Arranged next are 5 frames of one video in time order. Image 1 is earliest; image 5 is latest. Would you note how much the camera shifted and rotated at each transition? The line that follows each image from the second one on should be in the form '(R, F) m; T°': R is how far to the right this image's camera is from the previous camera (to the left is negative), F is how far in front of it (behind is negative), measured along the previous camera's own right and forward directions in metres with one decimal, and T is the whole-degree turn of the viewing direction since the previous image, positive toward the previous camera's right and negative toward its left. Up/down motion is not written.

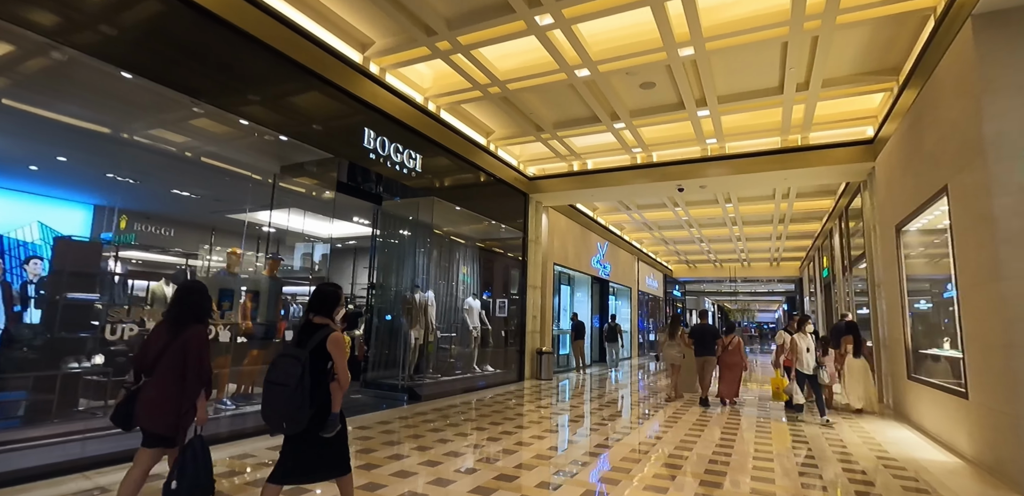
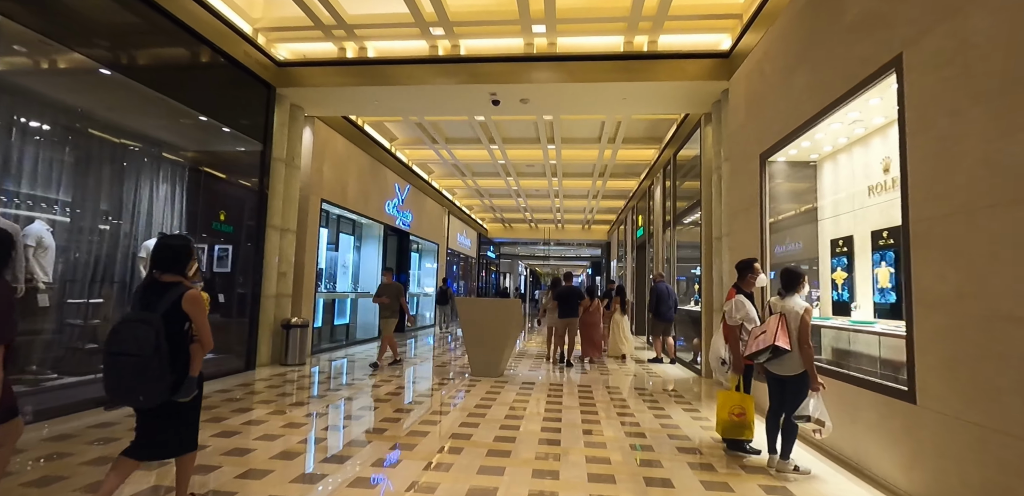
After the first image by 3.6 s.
(+1.0, +2.5) m; +22°
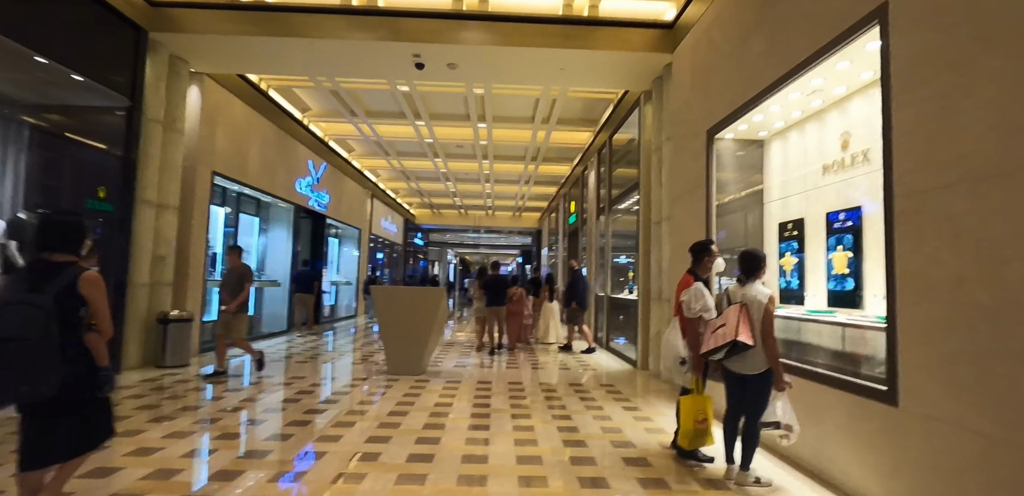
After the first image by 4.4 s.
(+0.1, +0.6) m; +8°
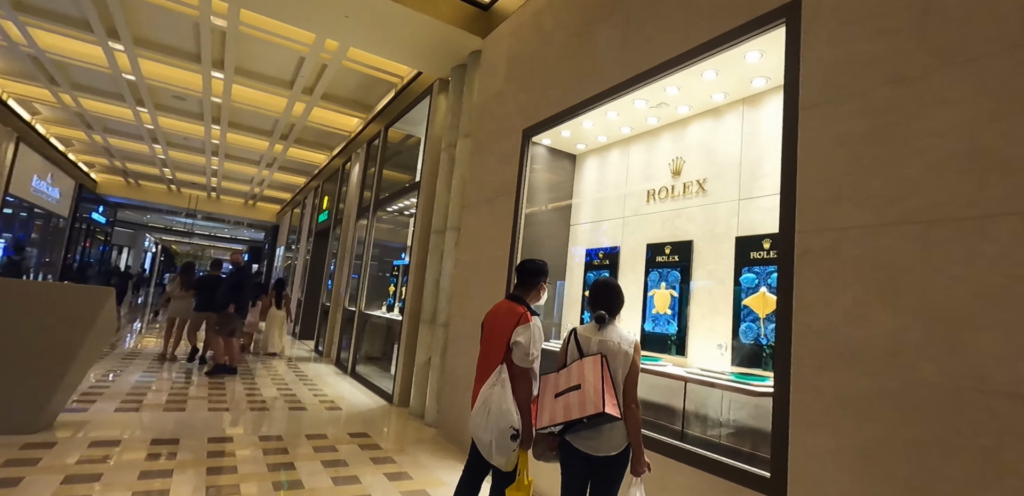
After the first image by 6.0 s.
(0.0, +1.1) m; +30°
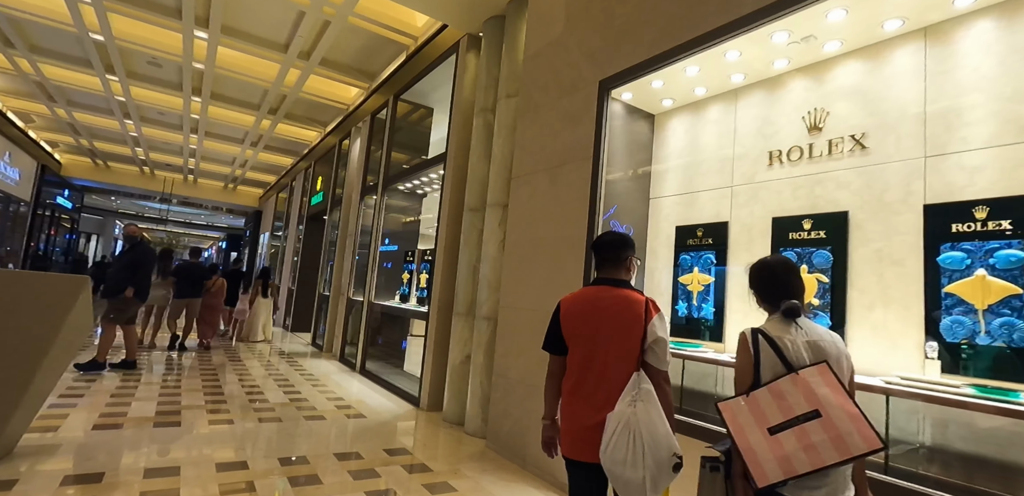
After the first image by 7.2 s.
(-0.5, +0.6) m; +2°
